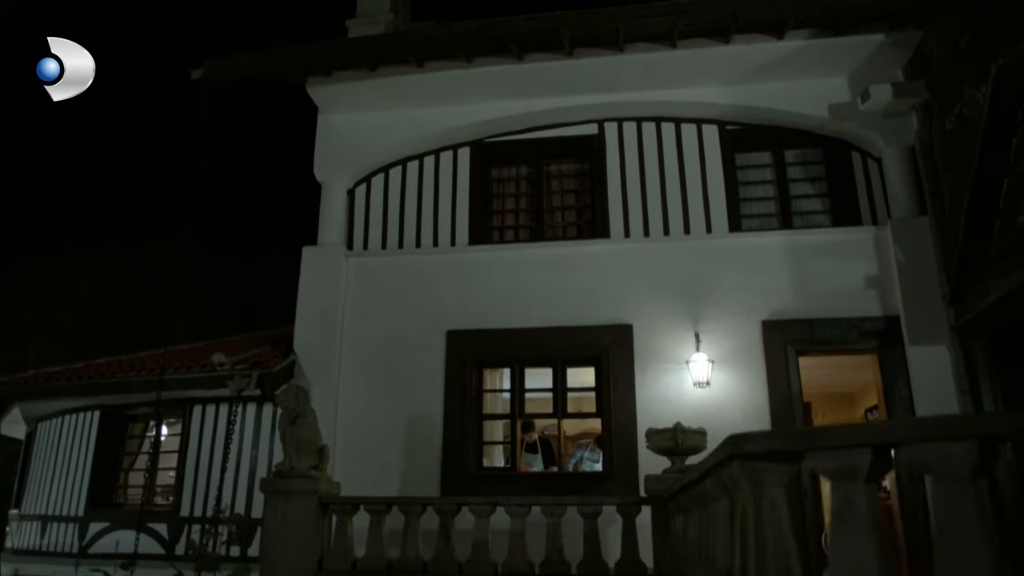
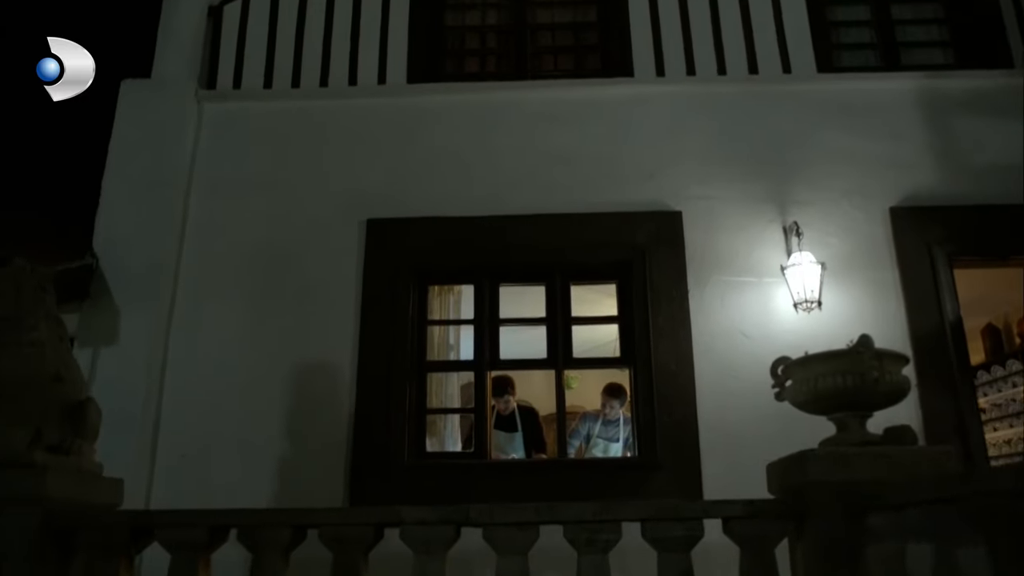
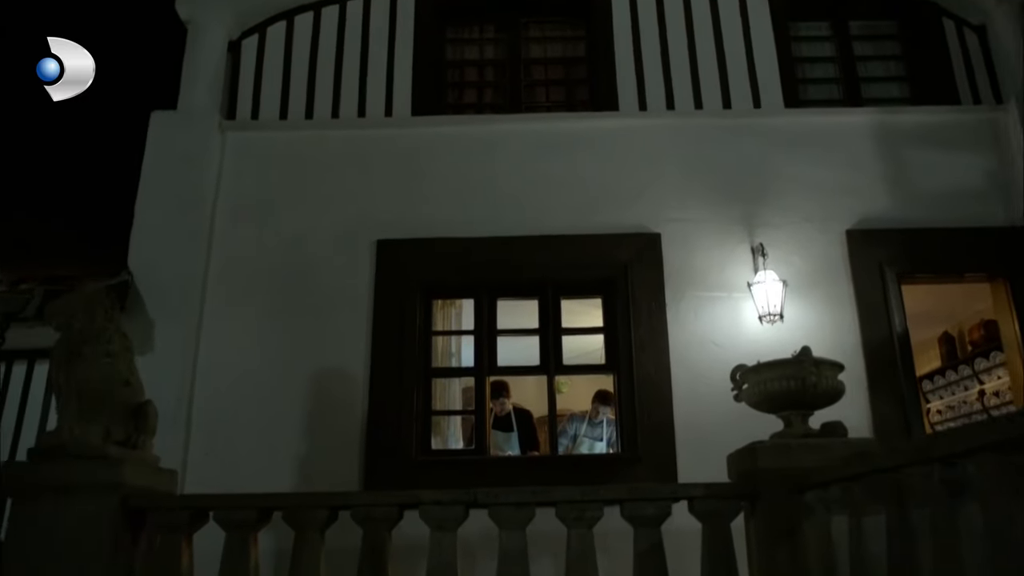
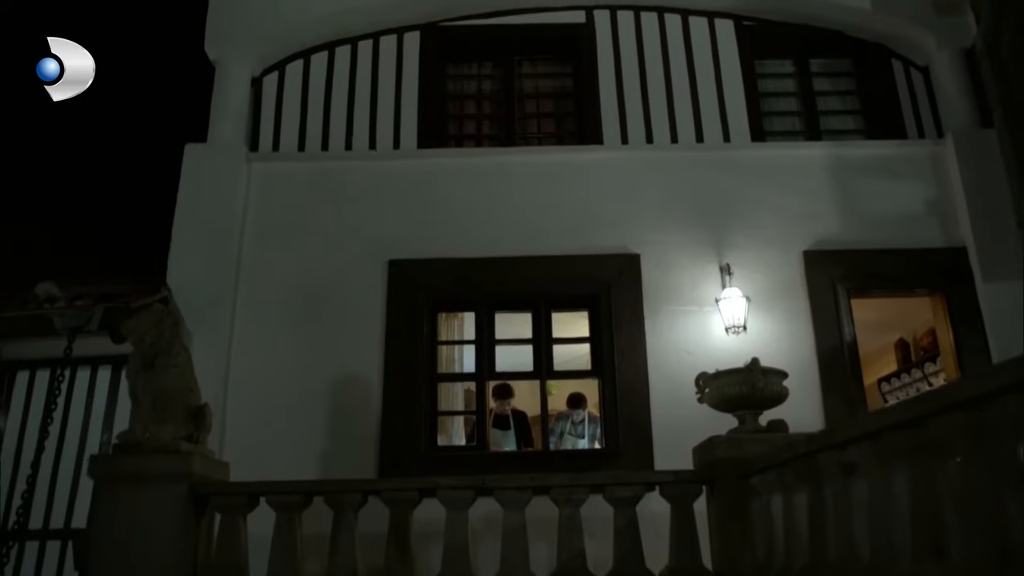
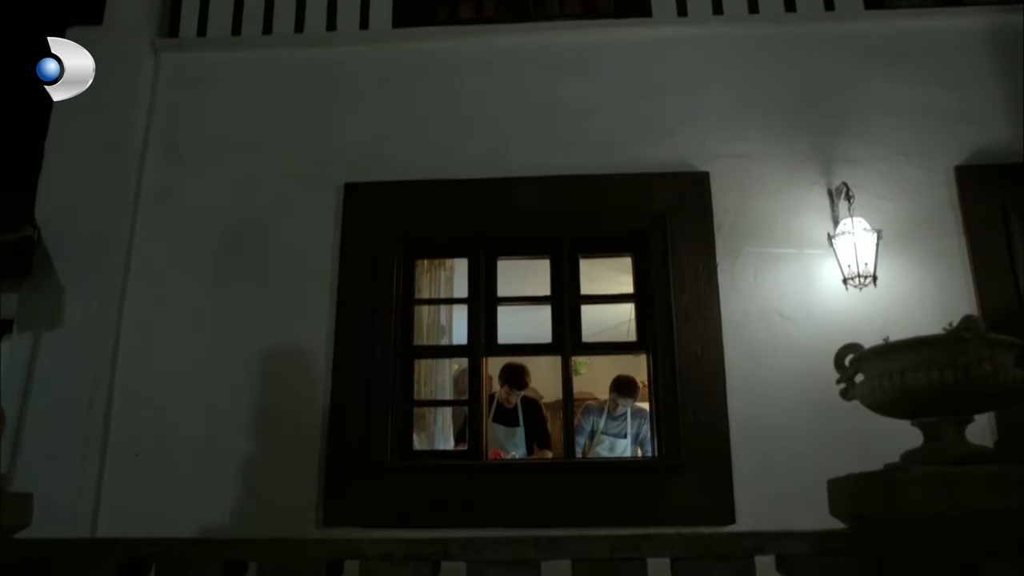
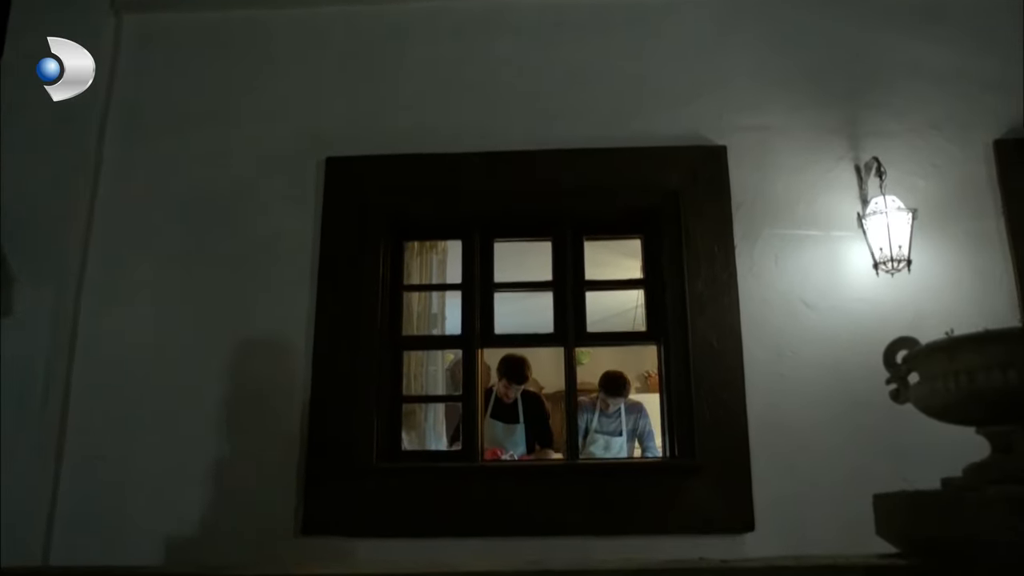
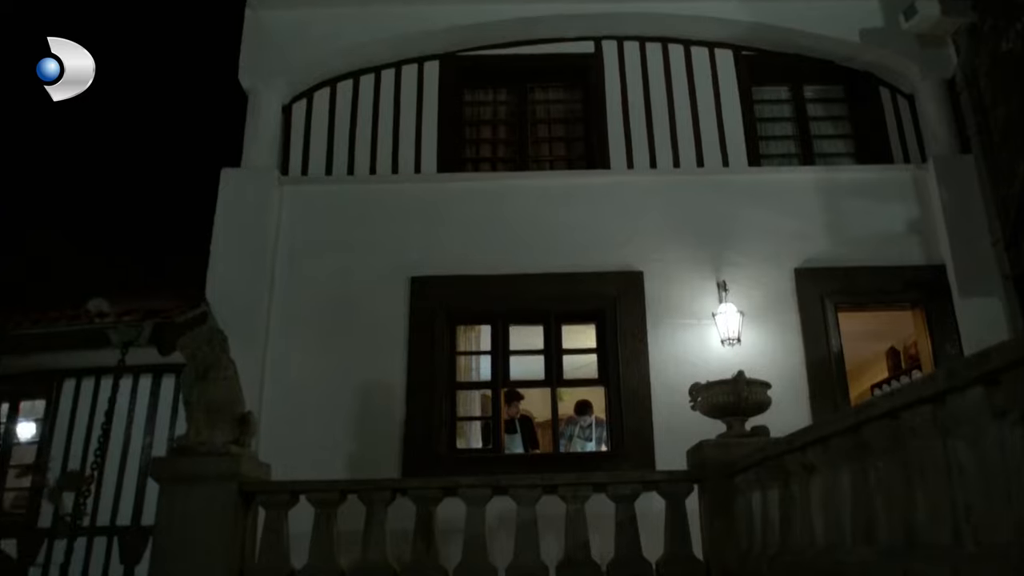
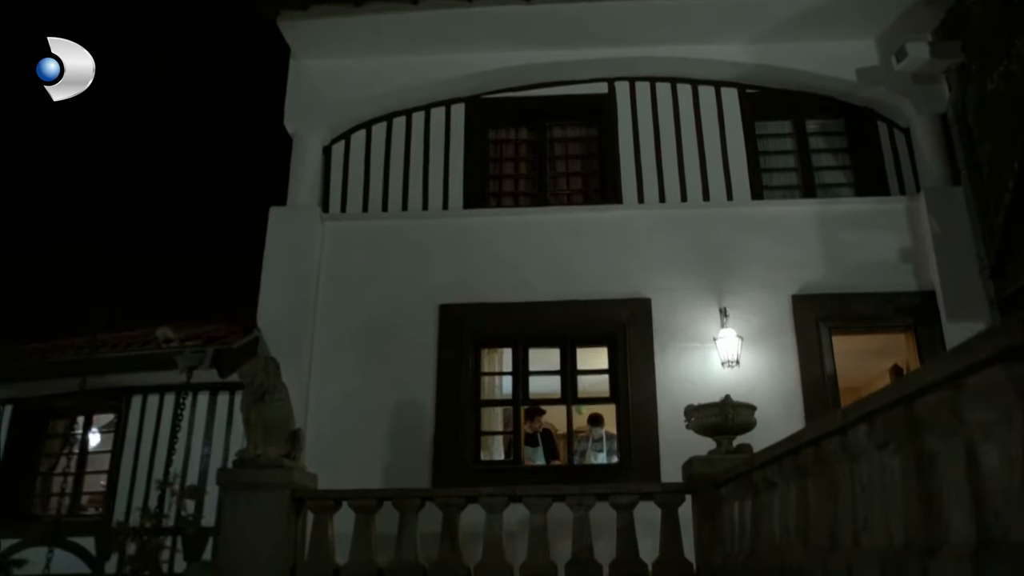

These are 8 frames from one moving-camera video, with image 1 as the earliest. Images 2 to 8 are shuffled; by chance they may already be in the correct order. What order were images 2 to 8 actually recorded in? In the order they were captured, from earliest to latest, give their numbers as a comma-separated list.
8, 7, 4, 3, 2, 5, 6
